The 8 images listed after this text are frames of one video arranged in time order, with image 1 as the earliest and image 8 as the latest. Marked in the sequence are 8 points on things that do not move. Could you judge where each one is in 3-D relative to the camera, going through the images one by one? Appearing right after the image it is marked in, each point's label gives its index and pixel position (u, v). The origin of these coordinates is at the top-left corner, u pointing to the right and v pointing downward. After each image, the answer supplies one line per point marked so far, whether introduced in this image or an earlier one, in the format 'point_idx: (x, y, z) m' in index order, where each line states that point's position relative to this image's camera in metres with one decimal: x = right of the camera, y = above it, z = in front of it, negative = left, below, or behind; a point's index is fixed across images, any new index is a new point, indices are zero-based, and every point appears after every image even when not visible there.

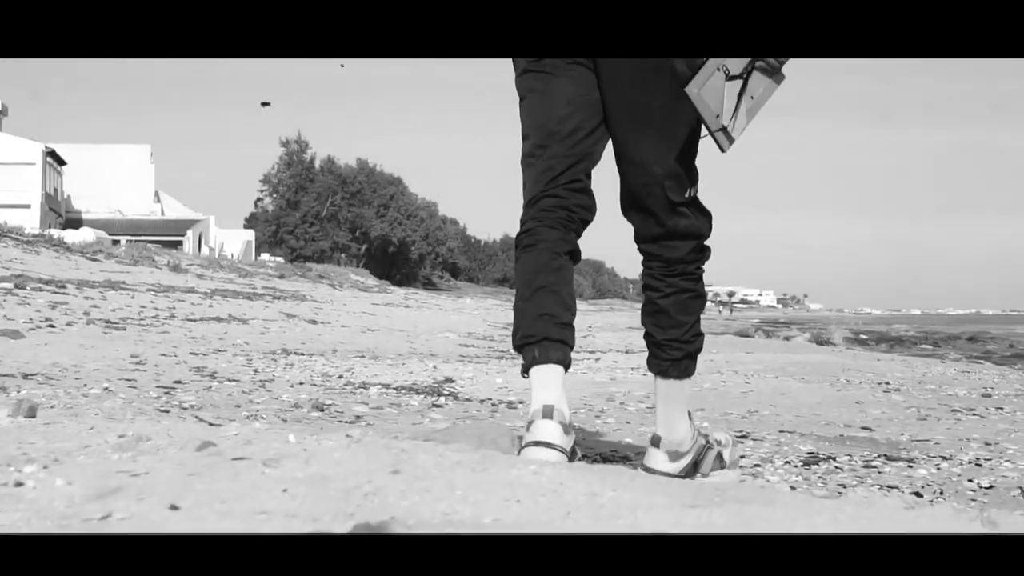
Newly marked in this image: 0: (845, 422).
0: (+1.8, -0.7, +4.6) m
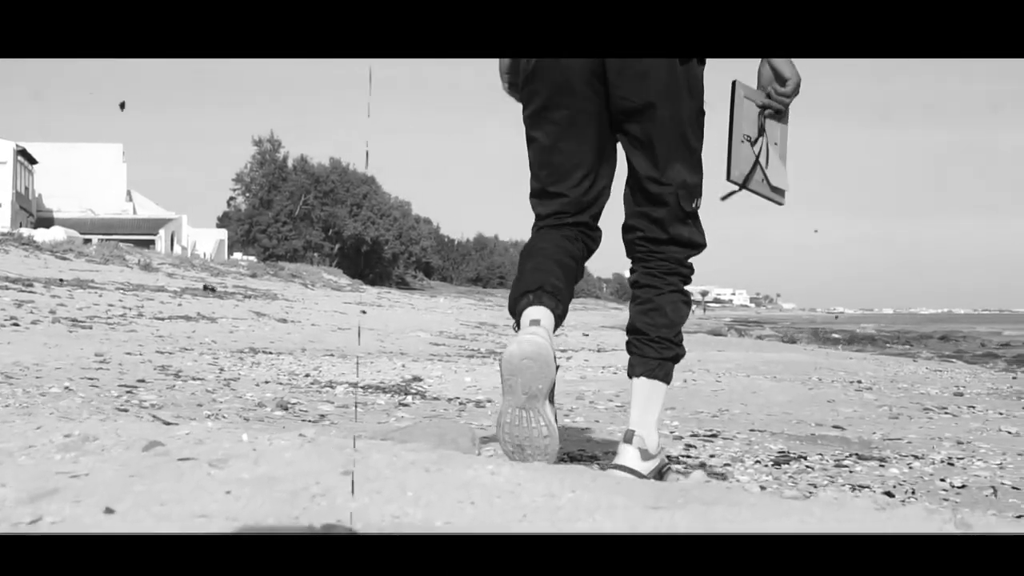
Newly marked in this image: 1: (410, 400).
0: (+1.6, -0.7, +4.6) m
1: (-0.7, -0.7, +5.6) m
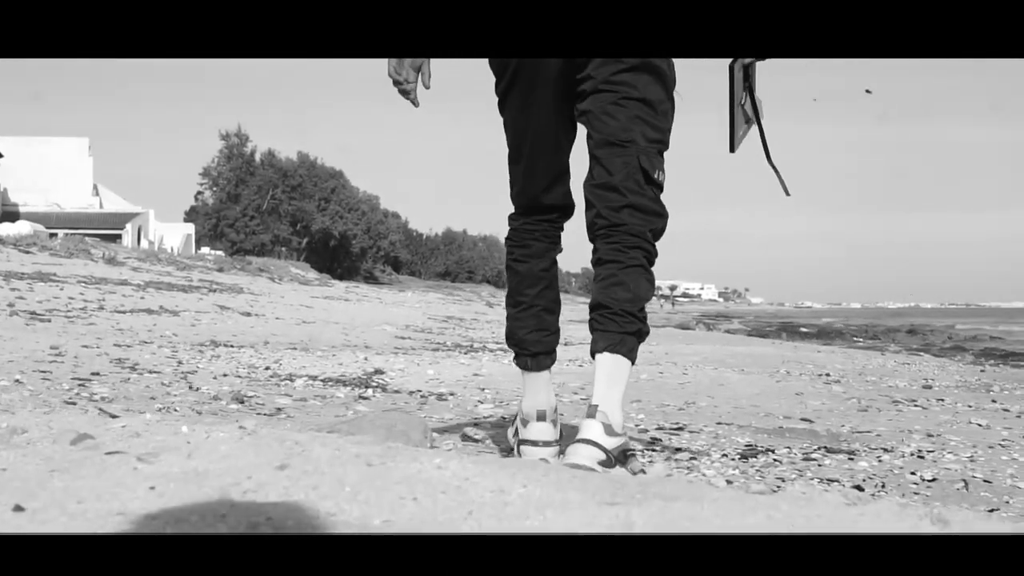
0: (+1.4, -0.7, +4.5) m
1: (-0.9, -0.7, +5.4) m
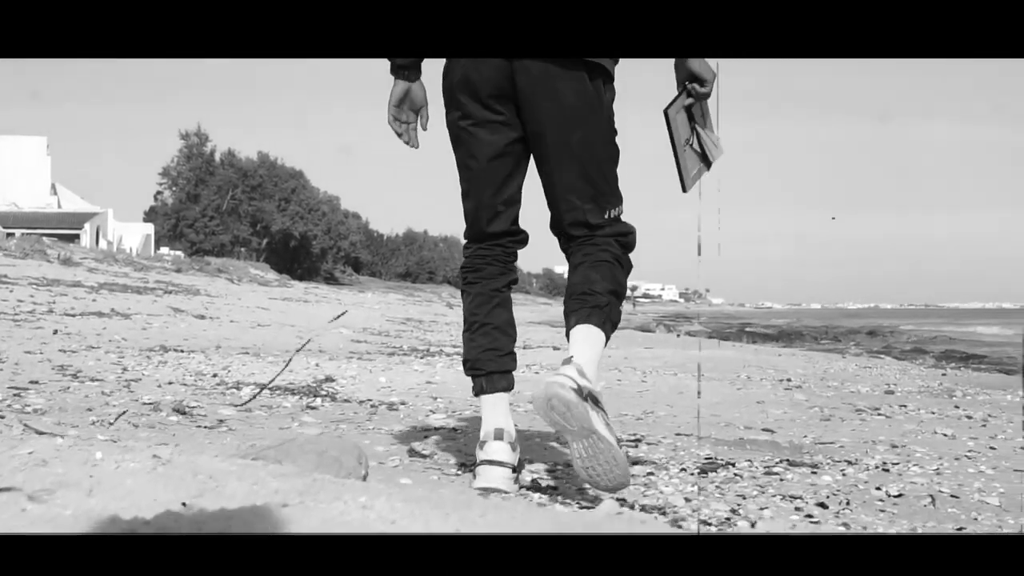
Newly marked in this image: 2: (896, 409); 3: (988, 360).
0: (+1.2, -0.7, +4.4) m
1: (-1.2, -0.7, +5.2) m
2: (+2.4, -0.8, +5.4) m
3: (+7.0, -1.1, +12.6) m
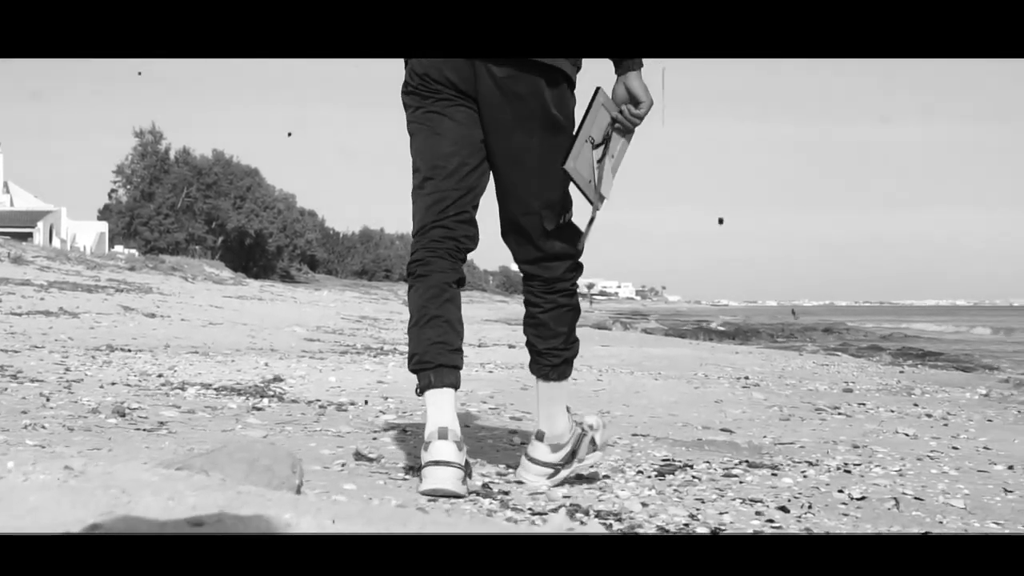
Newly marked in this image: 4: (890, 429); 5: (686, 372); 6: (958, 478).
0: (+0.9, -0.7, +4.3) m
1: (-1.4, -0.7, +5.0) m
2: (+2.1, -0.7, +5.4) m
3: (+6.4, -1.1, +12.8) m
4: (+1.8, -0.7, +4.1) m
5: (+1.5, -0.7, +7.4) m
6: (+1.7, -0.7, +3.2) m
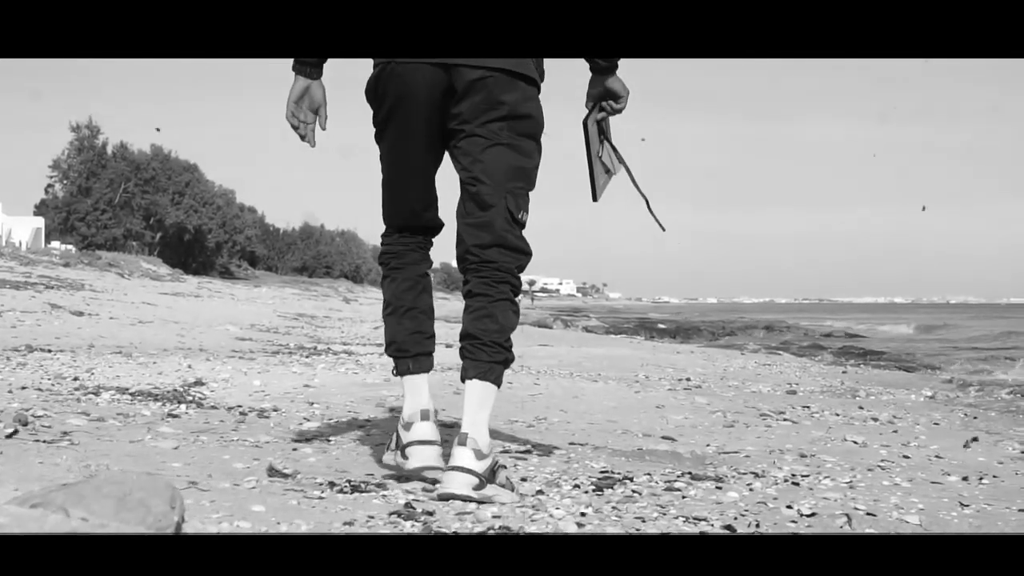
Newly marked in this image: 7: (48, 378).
0: (+0.6, -0.7, +4.1) m
1: (-1.8, -0.7, +4.7) m
2: (+1.7, -0.7, +5.3) m
3: (+5.5, -1.0, +13.0) m
4: (+1.5, -0.7, +4.0) m
5: (+0.9, -0.7, +7.3) m
6: (+1.4, -0.7, +3.1) m
7: (-3.2, -0.7, +6.0) m
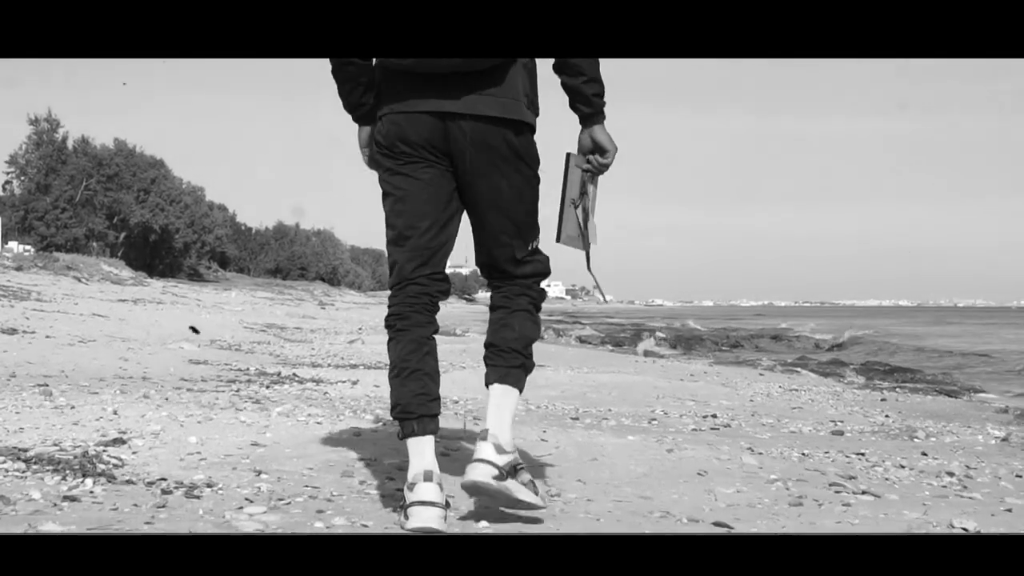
0: (+0.7, -0.8, +3.1) m
1: (-1.8, -0.8, +3.6) m
2: (+1.7, -0.9, +4.3) m
3: (+5.3, -1.2, +12.1) m
4: (+1.5, -0.8, +3.0) m
5: (+0.9, -0.8, +6.2) m
6: (+1.5, -0.9, +2.1) m
7: (-3.2, -0.9, +4.9) m
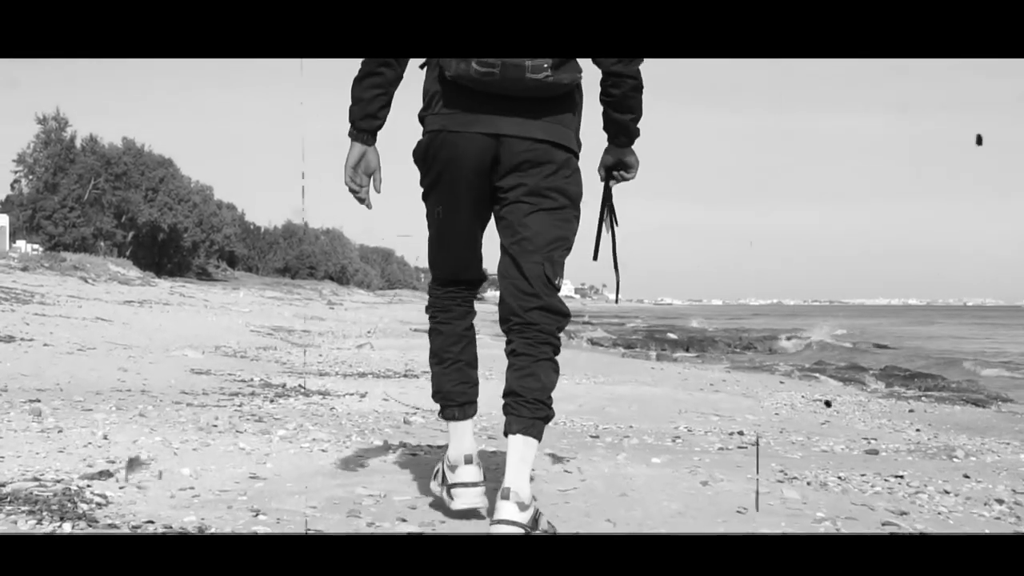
0: (+0.7, -0.9, +2.8) m
1: (-1.7, -0.9, +3.3) m
2: (+1.8, -1.0, +4.0) m
3: (+5.5, -1.2, +11.7) m
4: (+1.6, -0.9, +2.6) m
5: (+1.0, -0.9, +5.9) m
6: (+1.5, -1.0, +1.7) m
7: (-3.1, -1.0, +4.6) m
